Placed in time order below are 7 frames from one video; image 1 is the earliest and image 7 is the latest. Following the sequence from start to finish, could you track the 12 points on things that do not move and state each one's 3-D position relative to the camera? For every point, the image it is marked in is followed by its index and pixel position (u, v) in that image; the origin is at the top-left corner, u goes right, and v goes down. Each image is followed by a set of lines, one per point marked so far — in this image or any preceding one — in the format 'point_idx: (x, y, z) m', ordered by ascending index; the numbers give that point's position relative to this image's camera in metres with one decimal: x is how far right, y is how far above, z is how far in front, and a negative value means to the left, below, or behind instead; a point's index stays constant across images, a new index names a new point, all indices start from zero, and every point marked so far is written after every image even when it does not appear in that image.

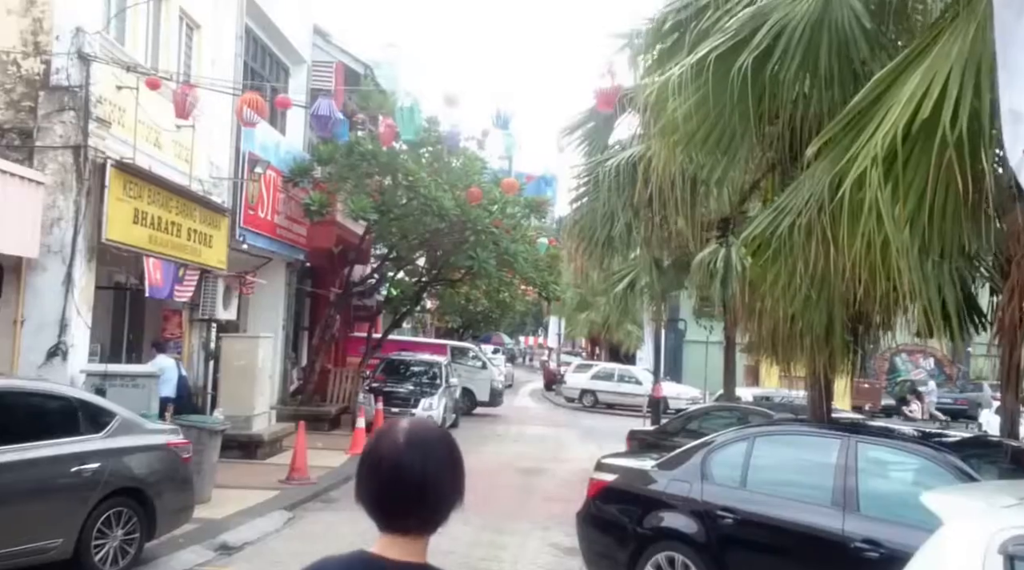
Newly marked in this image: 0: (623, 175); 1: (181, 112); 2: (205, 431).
0: (+1.0, +1.0, +8.0) m
1: (-4.3, +2.2, +11.7) m
2: (-3.6, -1.7, +10.9) m
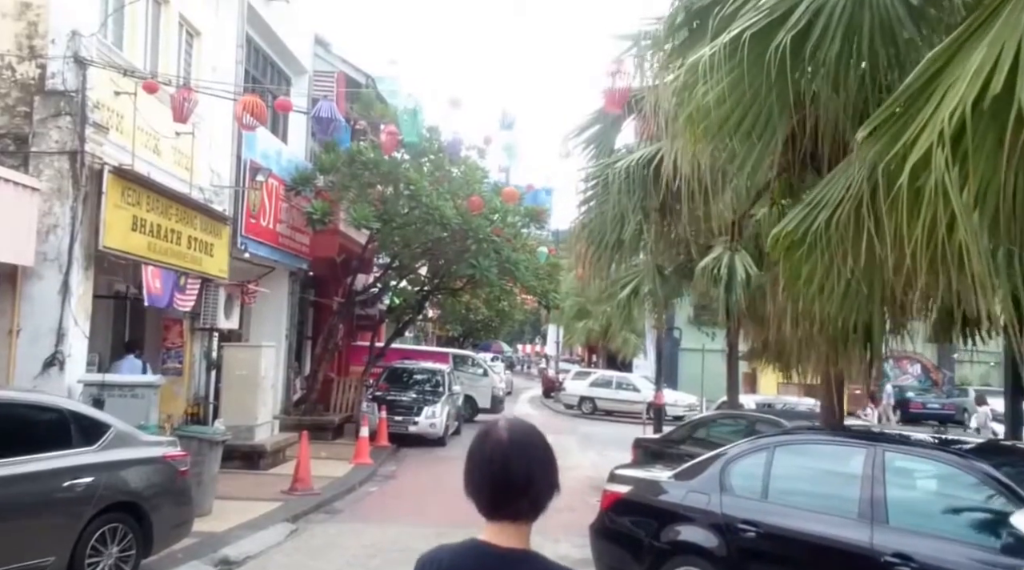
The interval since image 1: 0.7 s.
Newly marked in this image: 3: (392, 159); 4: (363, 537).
0: (+1.0, +0.9, +7.7) m
1: (-4.2, +2.1, +11.5) m
2: (-3.5, -1.8, +10.6) m
3: (-2.4, +2.5, +18.4) m
4: (-1.7, -2.8, +10.4) m
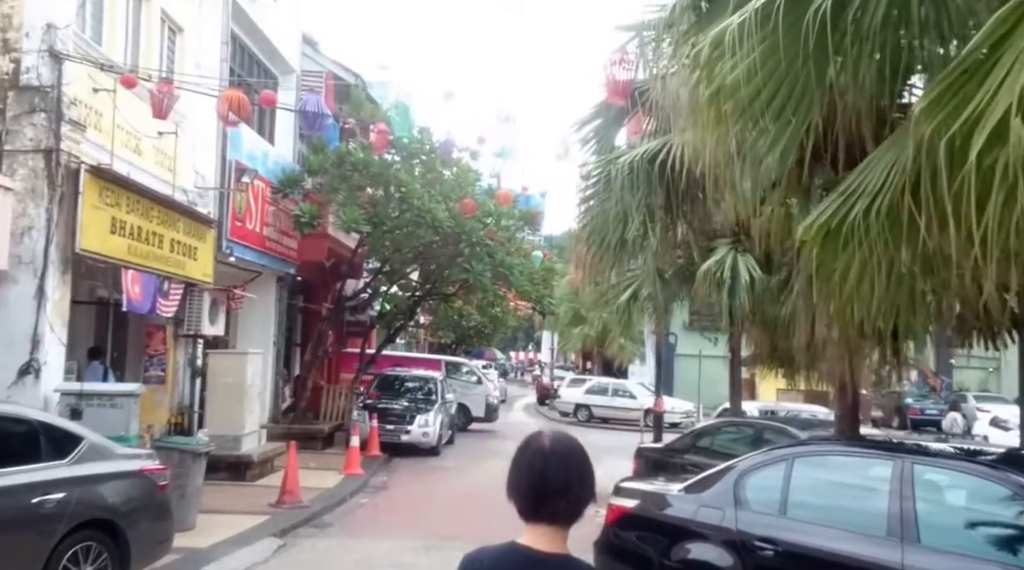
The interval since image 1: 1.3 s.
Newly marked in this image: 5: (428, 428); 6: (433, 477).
0: (+1.0, +0.9, +7.4) m
1: (-4.3, +2.1, +11.1) m
2: (-3.6, -1.9, +10.2) m
3: (-2.6, +2.4, +18.0) m
4: (-1.7, -2.9, +9.9) m
5: (-1.8, -3.0, +19.3) m
6: (-1.4, -3.4, +16.4) m
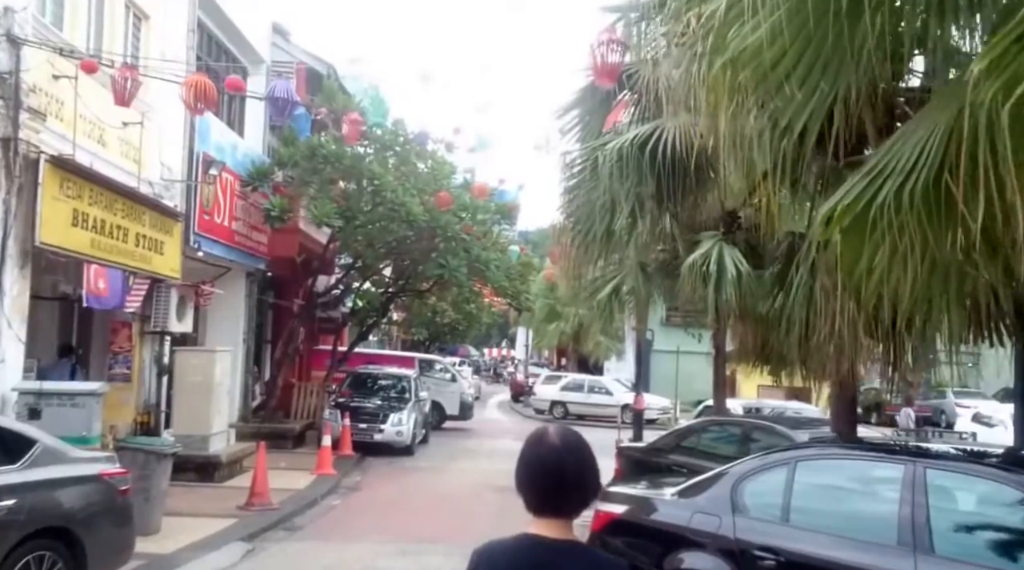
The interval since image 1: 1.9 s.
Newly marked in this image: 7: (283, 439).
0: (+0.9, +0.9, +7.1) m
1: (-4.6, +2.1, +10.7) m
2: (-3.8, -1.8, +9.8) m
3: (-3.0, +2.5, +17.6) m
4: (-2.0, -2.8, +9.6) m
5: (-2.3, -2.9, +18.9) m
6: (-1.8, -3.3, +16.0) m
7: (-4.6, -3.1, +18.3) m
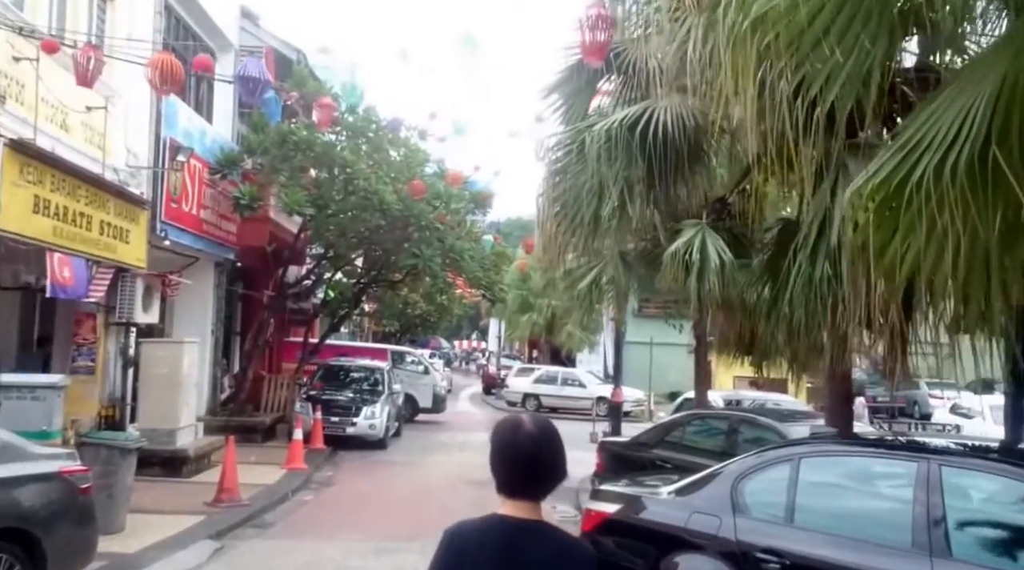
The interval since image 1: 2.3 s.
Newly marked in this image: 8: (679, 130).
0: (+0.7, +1.0, +6.9) m
1: (-4.8, +2.3, +10.3) m
2: (-4.0, -1.7, +9.4) m
3: (-3.5, +2.7, +17.3) m
4: (-2.2, -2.7, +9.3) m
5: (-2.8, -2.7, +18.6) m
6: (-2.3, -3.2, +15.7) m
7: (-5.1, -2.9, +17.9) m
8: (+1.3, +1.2, +7.1) m
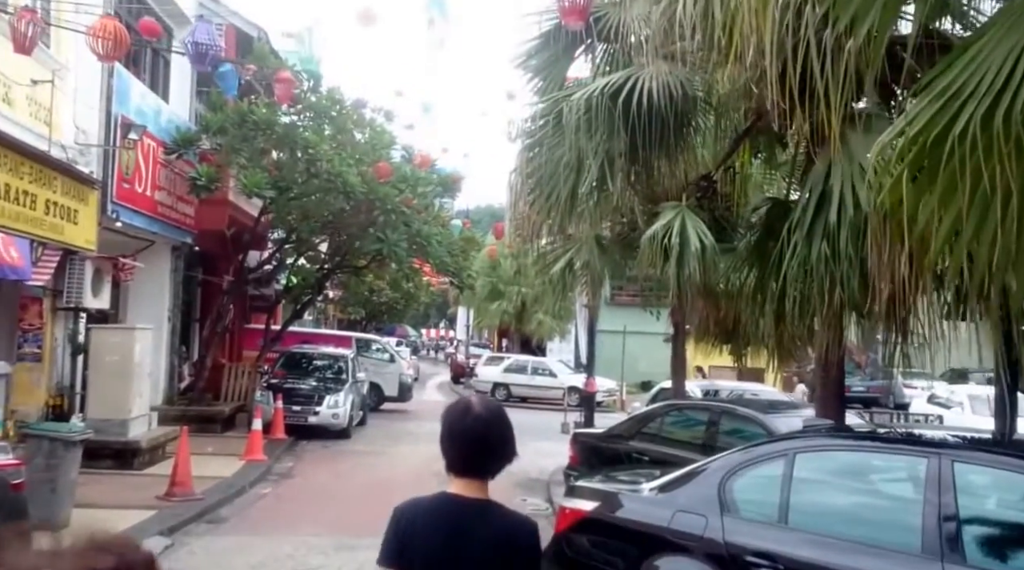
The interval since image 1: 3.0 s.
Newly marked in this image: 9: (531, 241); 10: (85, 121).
0: (+0.5, +1.1, +6.4) m
1: (-5.1, +2.4, +9.6) m
2: (-4.4, -1.5, +8.9) m
3: (-4.1, +3.0, +16.6) m
4: (-2.5, -2.5, +8.8) m
5: (-3.4, -2.4, +18.1) m
6: (-2.8, -2.9, +15.2) m
7: (-5.7, -2.6, +17.3) m
8: (+1.1, +1.4, +6.7) m
9: (+0.1, +0.3, +6.8) m
10: (-5.9, +2.3, +12.8) m
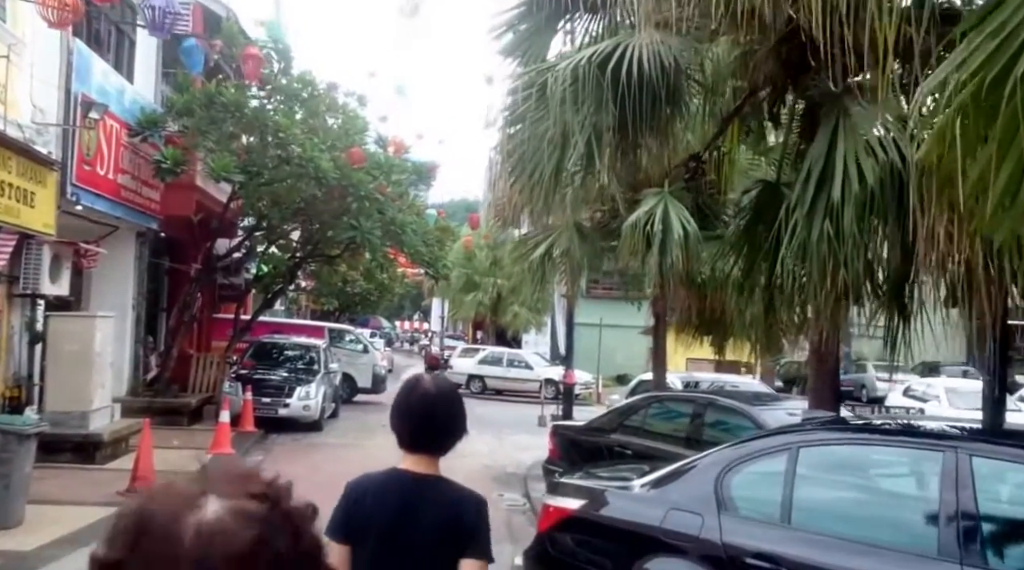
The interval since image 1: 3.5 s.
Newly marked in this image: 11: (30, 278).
0: (+0.4, +1.3, +6.0) m
1: (-5.3, +2.6, +9.1) m
2: (-4.6, -1.4, +8.4) m
3: (-4.5, +3.2, +16.1) m
4: (-2.7, -2.4, +8.4) m
5: (-3.9, -2.2, +17.6) m
6: (-3.2, -2.7, +14.8) m
7: (-6.1, -2.4, +16.8) m
8: (+1.0, +1.5, +6.3) m
9: (0.0, +0.4, +6.4) m
10: (-6.2, +2.5, +12.2) m
11: (-6.4, +0.1, +12.2) m
